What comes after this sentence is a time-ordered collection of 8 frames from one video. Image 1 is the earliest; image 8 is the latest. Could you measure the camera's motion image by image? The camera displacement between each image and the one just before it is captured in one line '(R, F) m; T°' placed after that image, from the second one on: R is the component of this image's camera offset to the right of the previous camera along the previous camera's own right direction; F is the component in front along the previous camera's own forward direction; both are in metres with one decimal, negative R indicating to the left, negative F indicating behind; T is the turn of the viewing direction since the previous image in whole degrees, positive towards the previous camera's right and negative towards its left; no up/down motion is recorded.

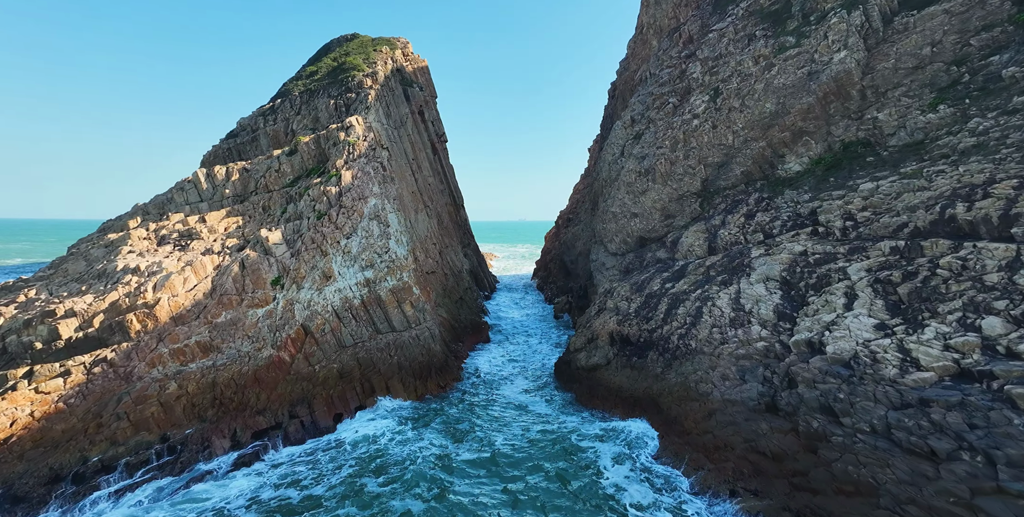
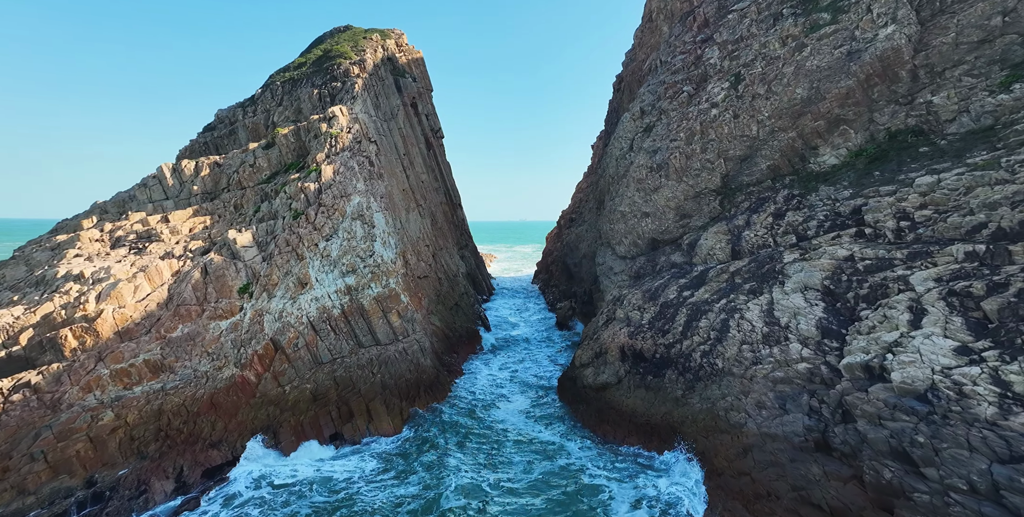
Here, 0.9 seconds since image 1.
(+0.1, +2.3) m; 0°
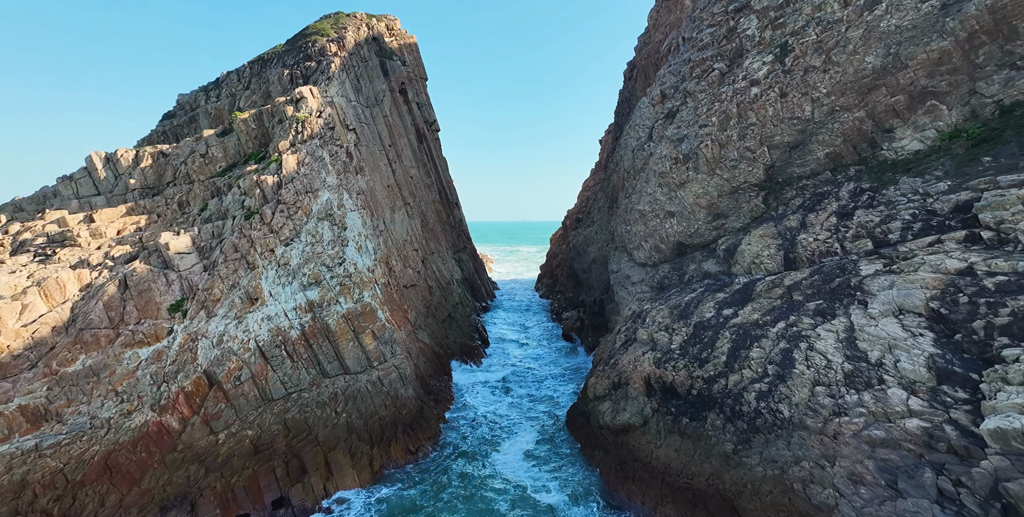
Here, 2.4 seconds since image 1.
(+0.1, +3.6) m; 0°
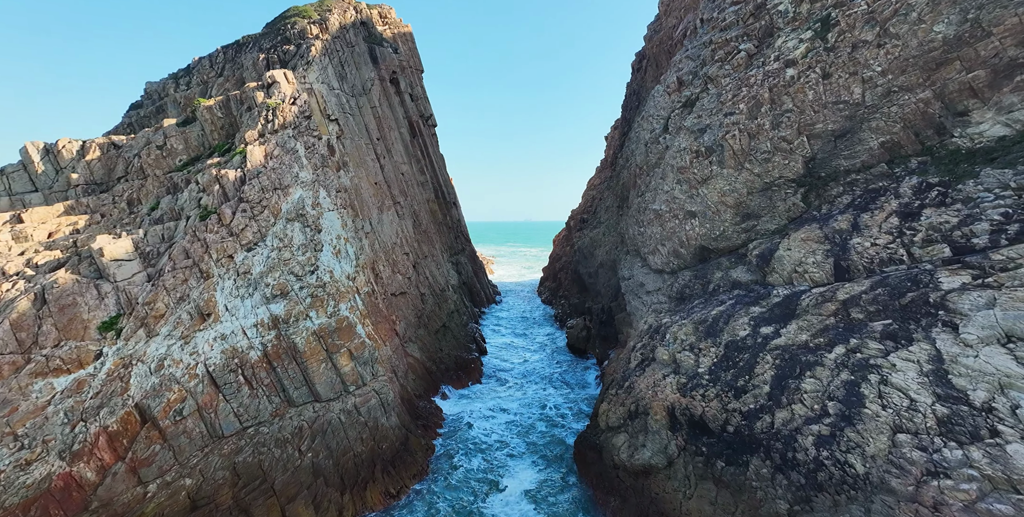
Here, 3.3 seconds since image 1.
(+0.1, +2.4) m; 0°
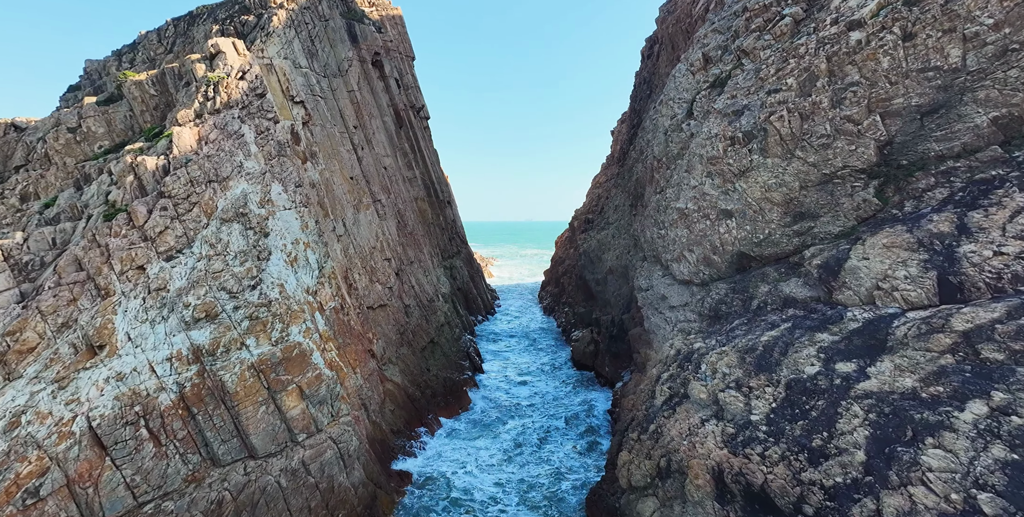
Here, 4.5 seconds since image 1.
(+0.1, +3.2) m; 0°
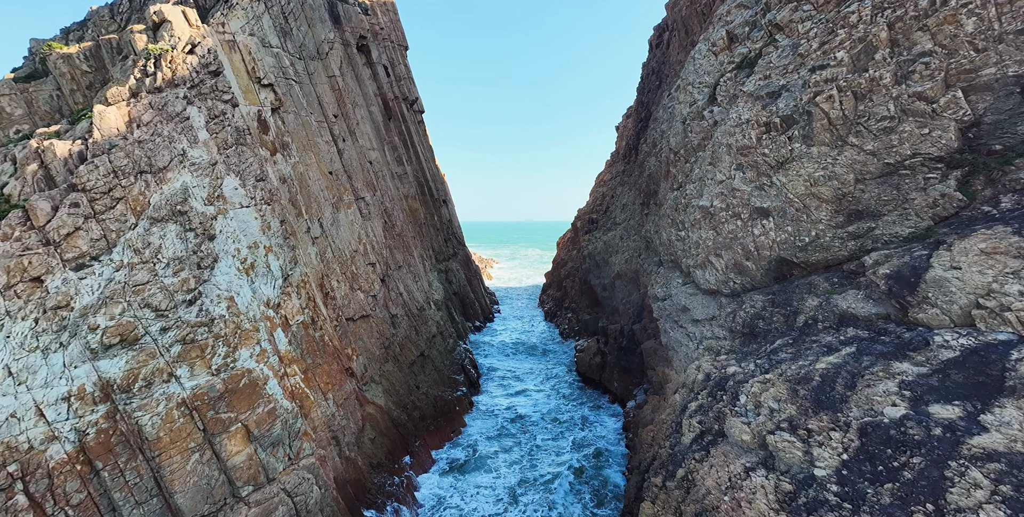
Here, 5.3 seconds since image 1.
(+0.1, +2.3) m; 0°
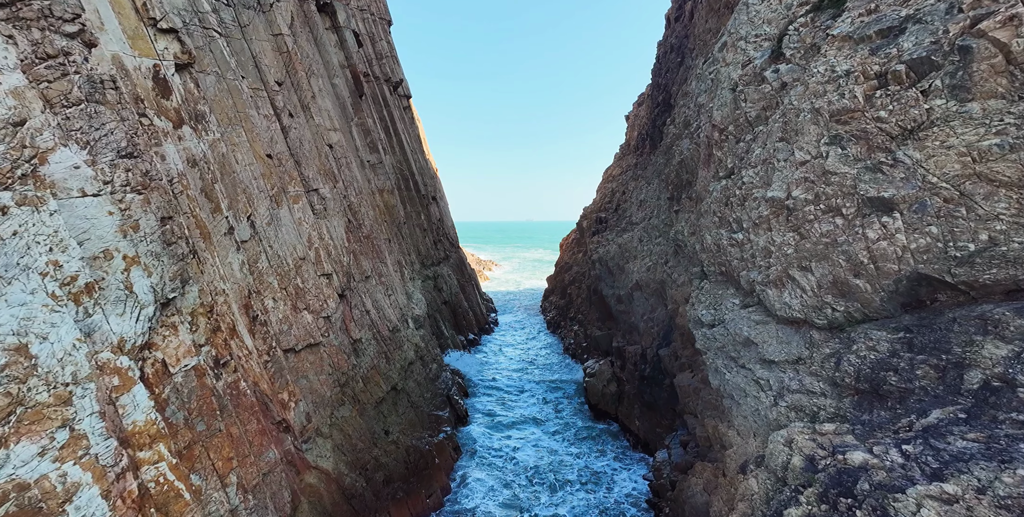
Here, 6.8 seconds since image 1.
(+0.2, +4.5) m; 0°
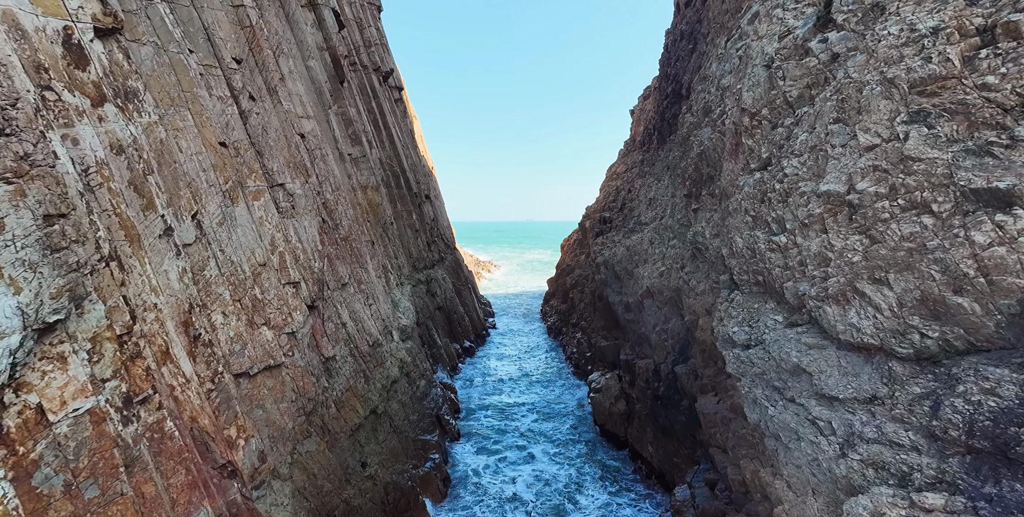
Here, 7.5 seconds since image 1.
(+0.1, +2.2) m; 0°
